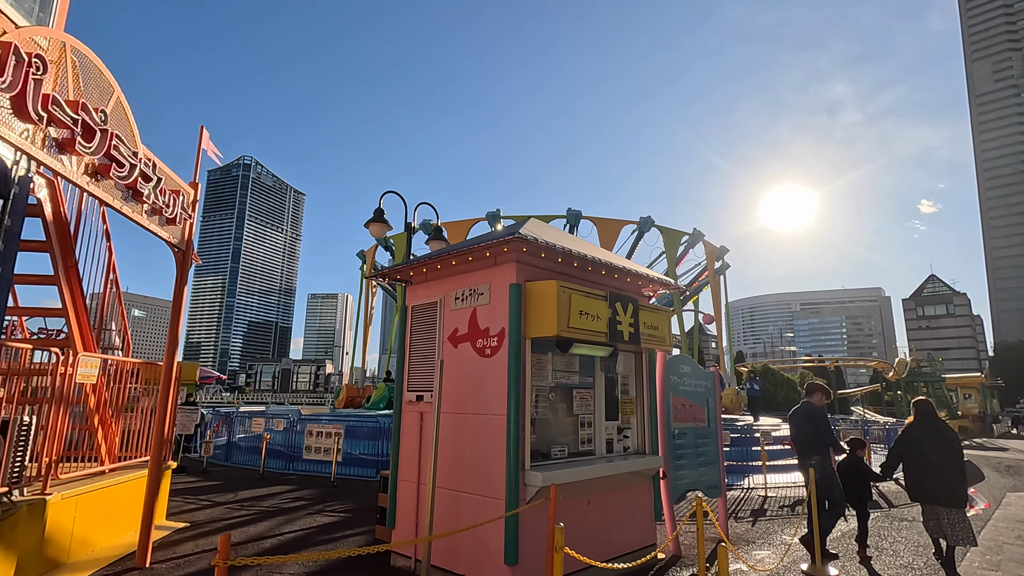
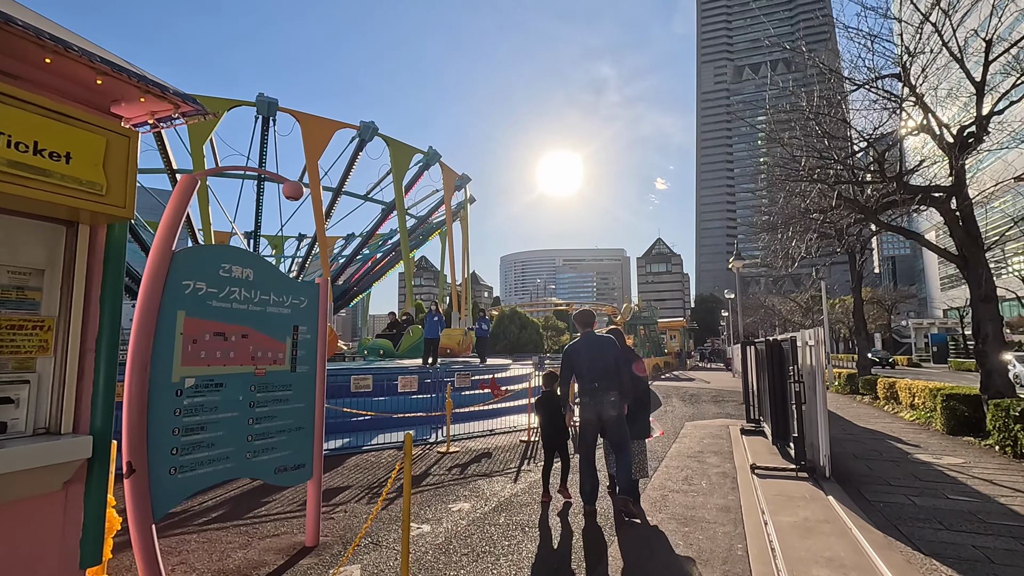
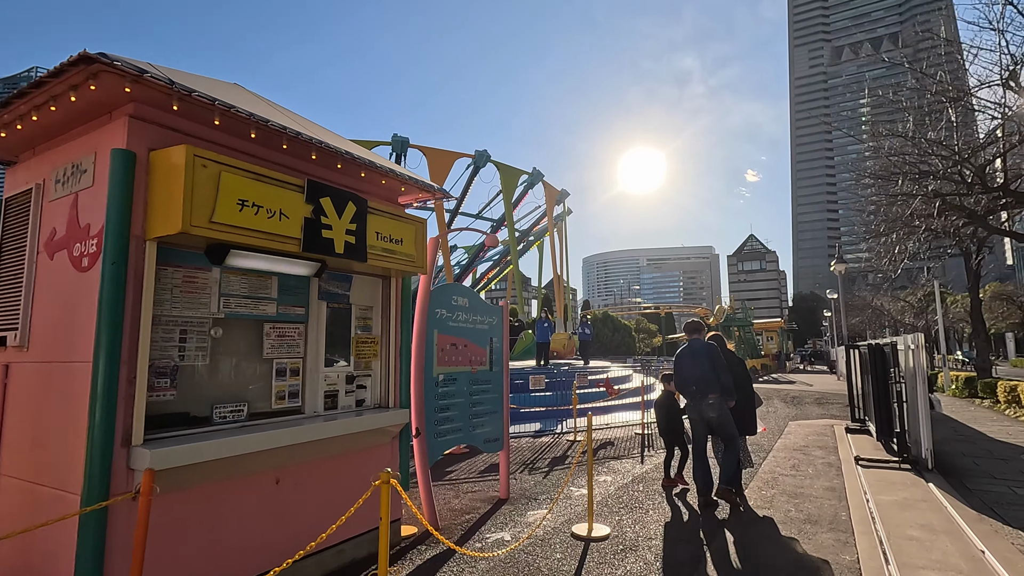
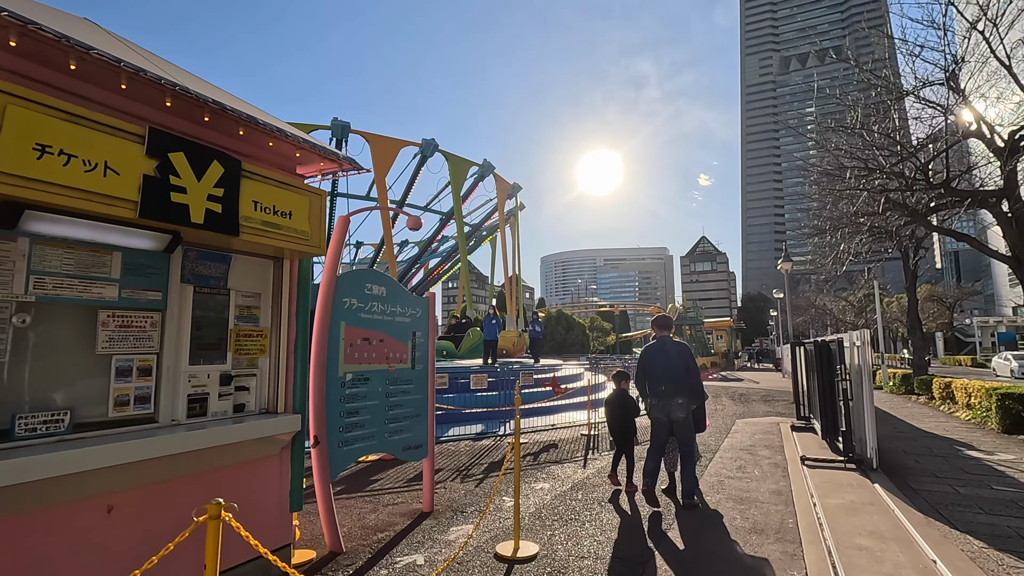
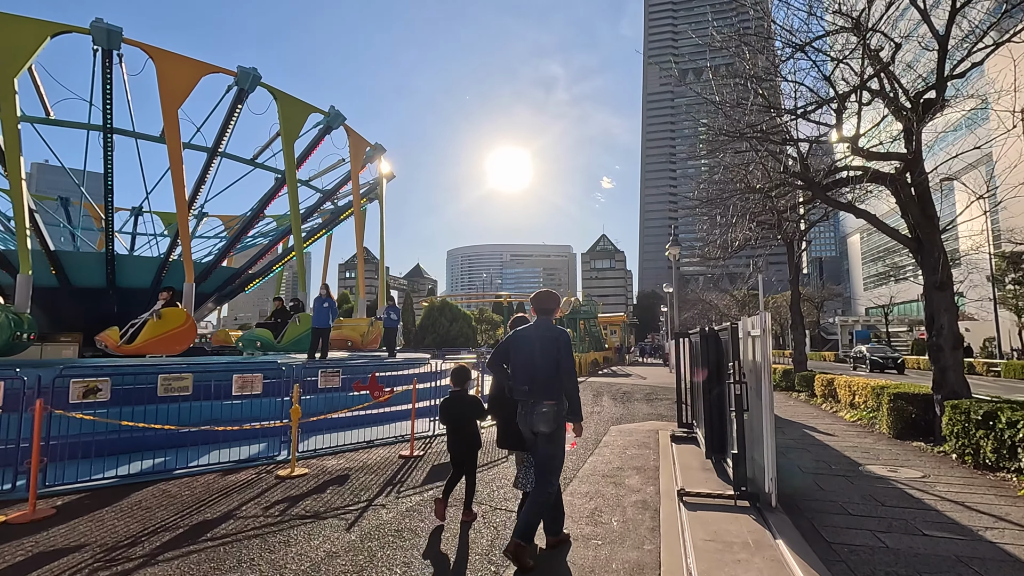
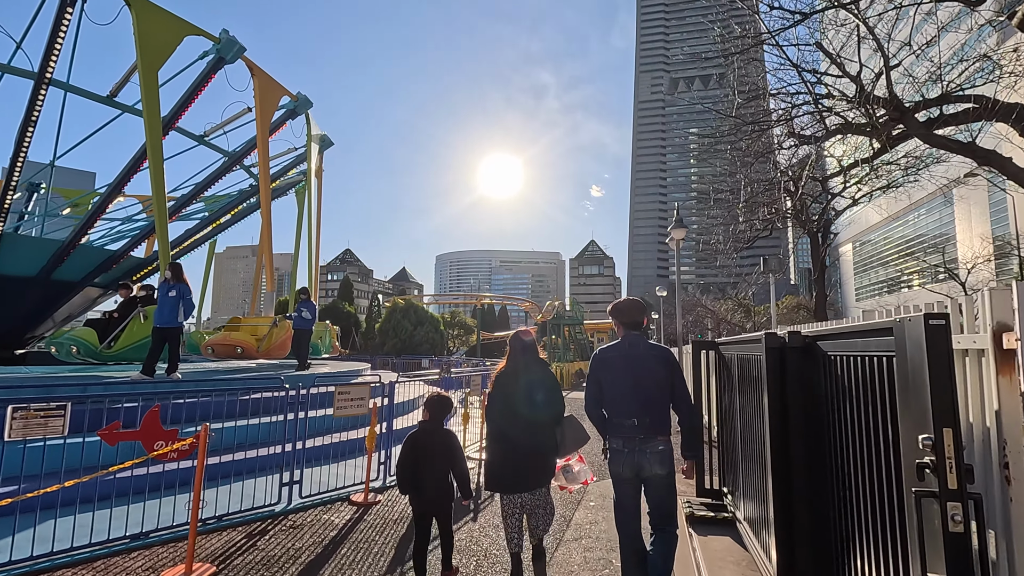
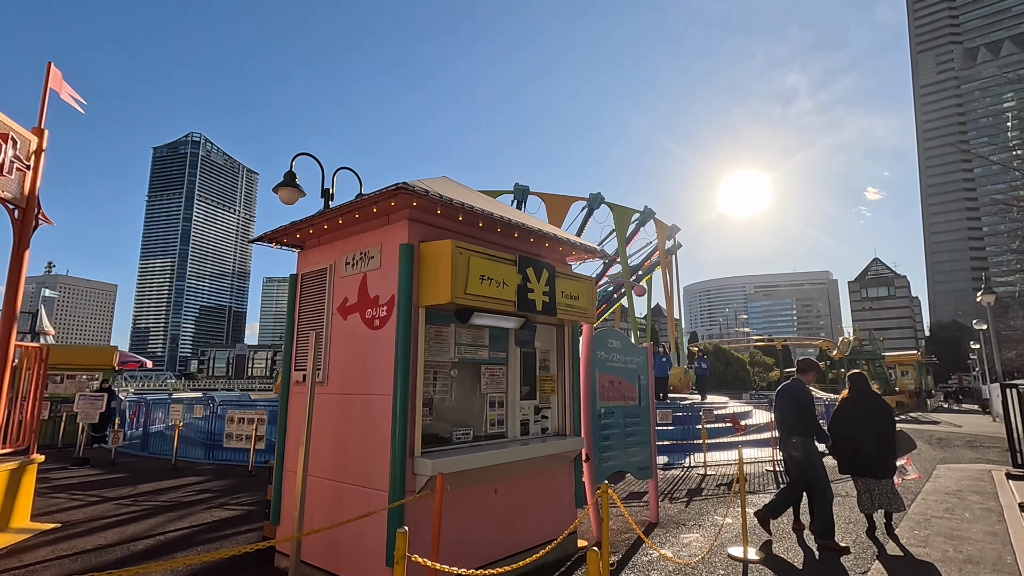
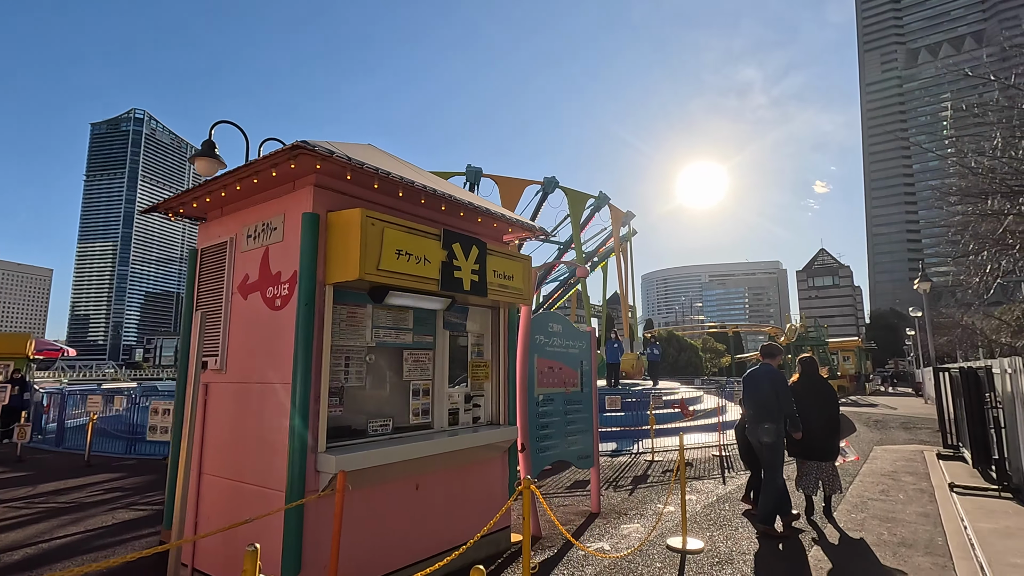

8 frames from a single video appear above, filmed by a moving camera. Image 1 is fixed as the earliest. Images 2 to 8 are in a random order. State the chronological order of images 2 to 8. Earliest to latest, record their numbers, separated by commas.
7, 8, 3, 4, 2, 5, 6
